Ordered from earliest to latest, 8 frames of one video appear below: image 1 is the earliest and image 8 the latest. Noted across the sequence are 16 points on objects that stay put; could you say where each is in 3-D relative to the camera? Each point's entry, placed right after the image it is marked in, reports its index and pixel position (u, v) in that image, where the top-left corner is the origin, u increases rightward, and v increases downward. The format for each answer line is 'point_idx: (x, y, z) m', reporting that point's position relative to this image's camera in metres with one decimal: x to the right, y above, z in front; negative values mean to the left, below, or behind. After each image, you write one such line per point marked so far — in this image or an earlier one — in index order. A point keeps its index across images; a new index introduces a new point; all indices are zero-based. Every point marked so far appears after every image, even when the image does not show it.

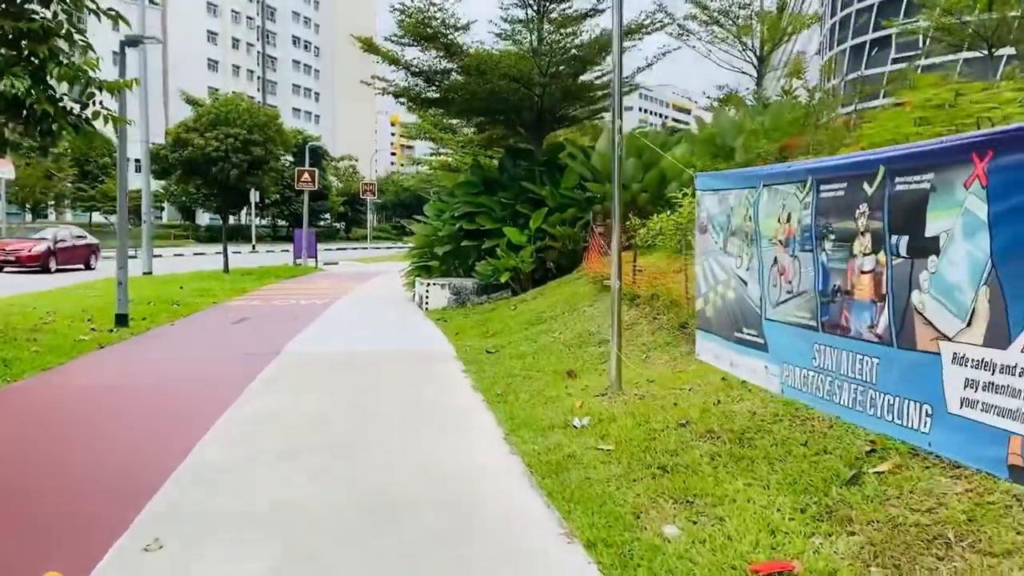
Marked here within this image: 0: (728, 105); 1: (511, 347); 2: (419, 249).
0: (+2.8, +2.3, +11.8) m
1: (0.0, -0.5, +7.5) m
2: (-1.4, +0.6, +13.3) m
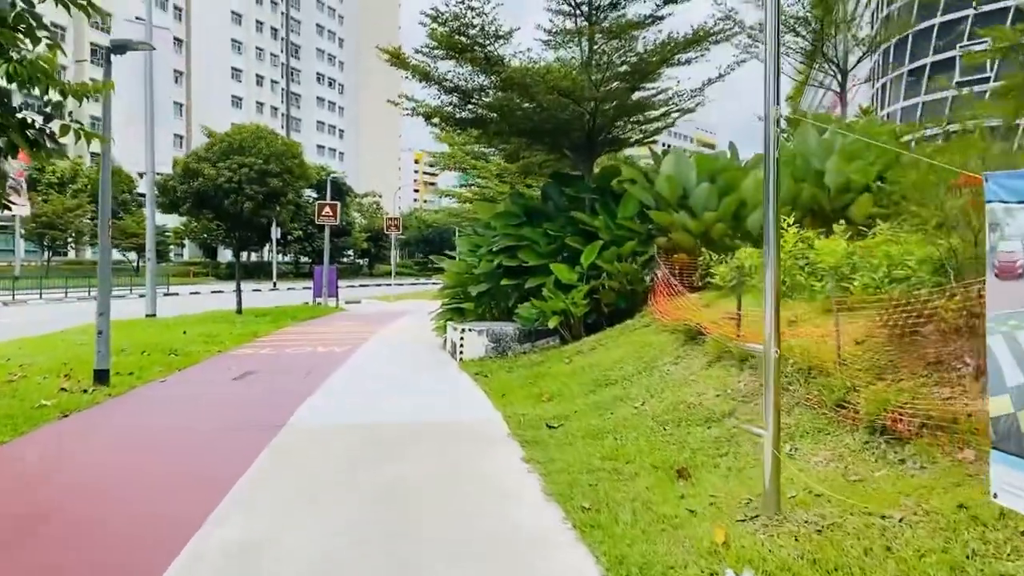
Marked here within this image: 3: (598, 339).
0: (+3.4, +1.7, +10.1) m
1: (+0.5, -0.9, +5.8) m
2: (-0.8, 0.0, +11.7) m
3: (+0.9, -0.5, +8.7) m
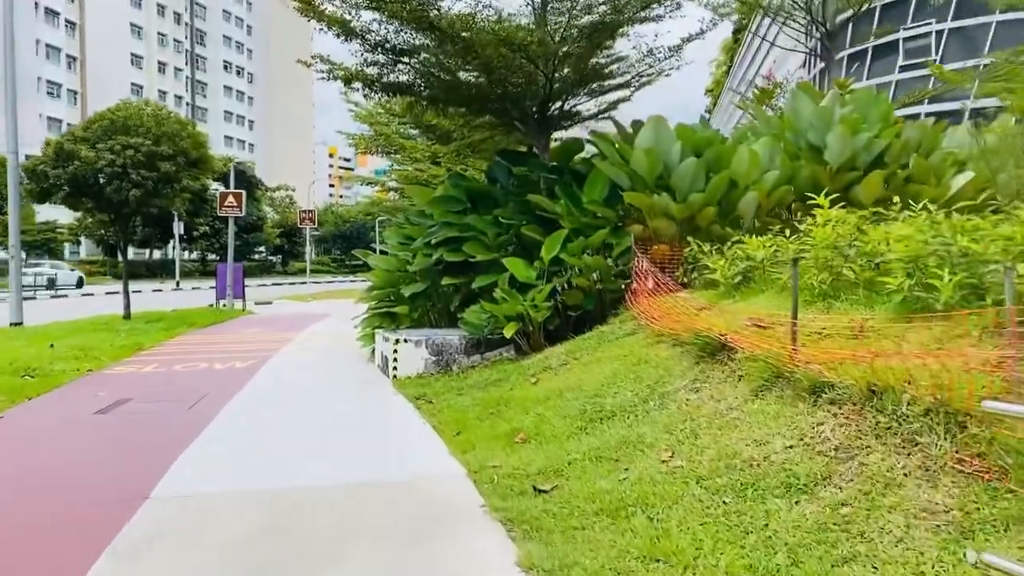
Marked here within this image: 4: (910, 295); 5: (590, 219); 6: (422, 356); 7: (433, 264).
0: (+2.8, +1.8, +8.6) m
1: (+0.3, -0.9, +4.0) m
2: (-1.5, 0.0, +9.8) m
3: (+0.5, -0.5, +7.0) m
4: (+2.1, 0.0, +4.5) m
5: (+0.7, +0.6, +8.1) m
6: (-0.8, -0.6, +8.2) m
7: (-0.8, +0.2, +8.9) m
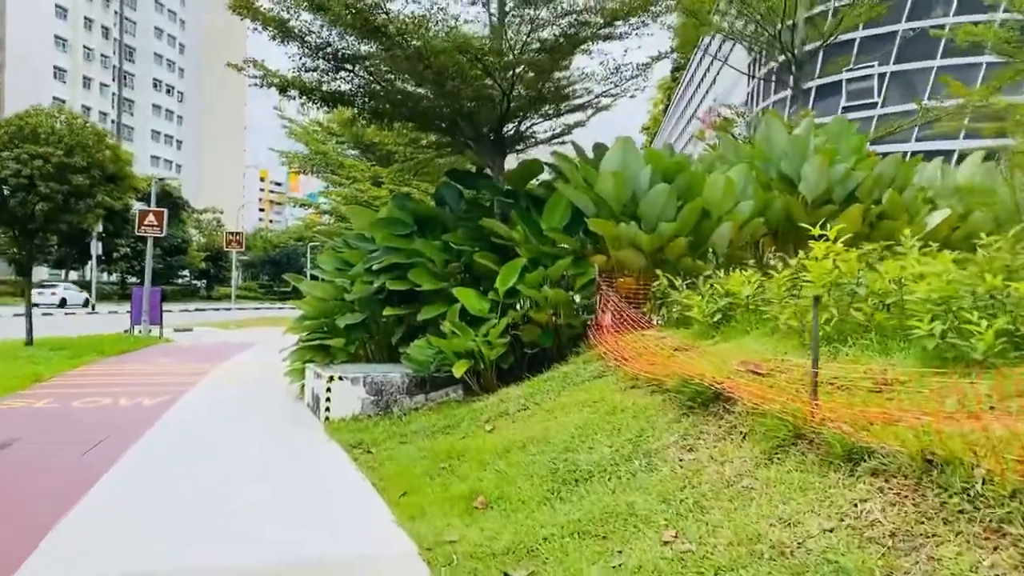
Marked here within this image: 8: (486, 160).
0: (+2.4, +1.4, +8.1) m
1: (+0.2, -1.0, +3.3) m
2: (-2.1, -0.3, +8.9) m
3: (+0.1, -0.8, +6.2) m
4: (+1.9, -0.2, +3.9) m
5: (+0.3, +0.3, +7.4) m
6: (-1.3, -0.9, +7.3) m
7: (-1.3, 0.0, +8.0) m
8: (-0.2, +1.4, +9.3) m
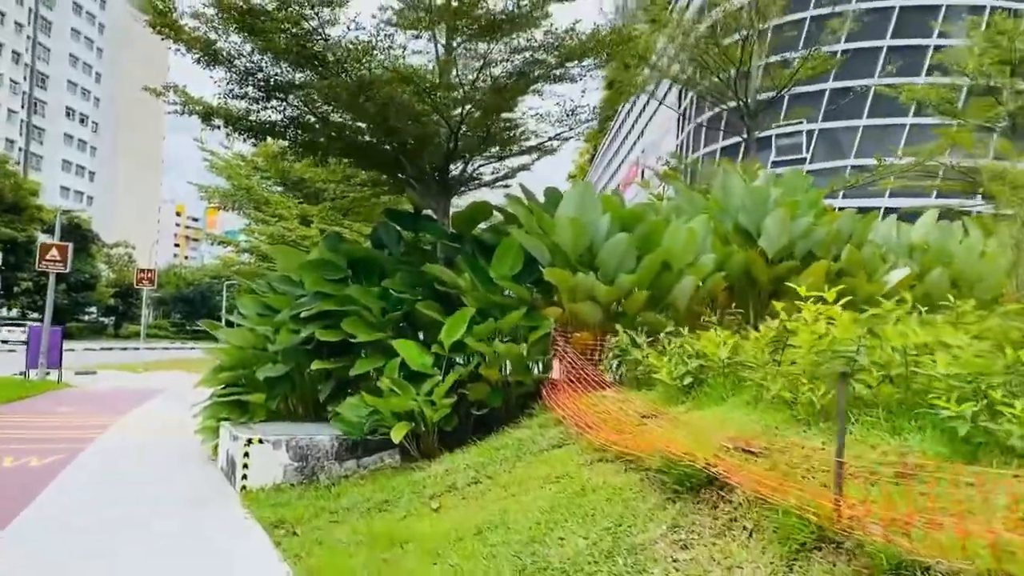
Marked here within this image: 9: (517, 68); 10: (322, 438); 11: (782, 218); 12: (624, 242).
0: (+1.9, +0.9, +7.7) m
1: (+0.1, -1.3, +2.6) m
2: (-2.6, -0.8, +8.0) m
3: (-0.2, -1.1, +5.6) m
4: (+1.8, -0.5, +3.4) m
5: (-0.1, -0.1, +6.8) m
6: (-1.7, -1.3, +6.5) m
7: (-1.8, -0.5, +7.3) m
8: (-0.8, +0.9, +8.7) m
9: (0.0, +2.0, +7.9) m
10: (-1.4, -1.1, +6.6) m
11: (+2.2, +0.6, +7.1) m
12: (+0.8, +0.4, +6.5) m
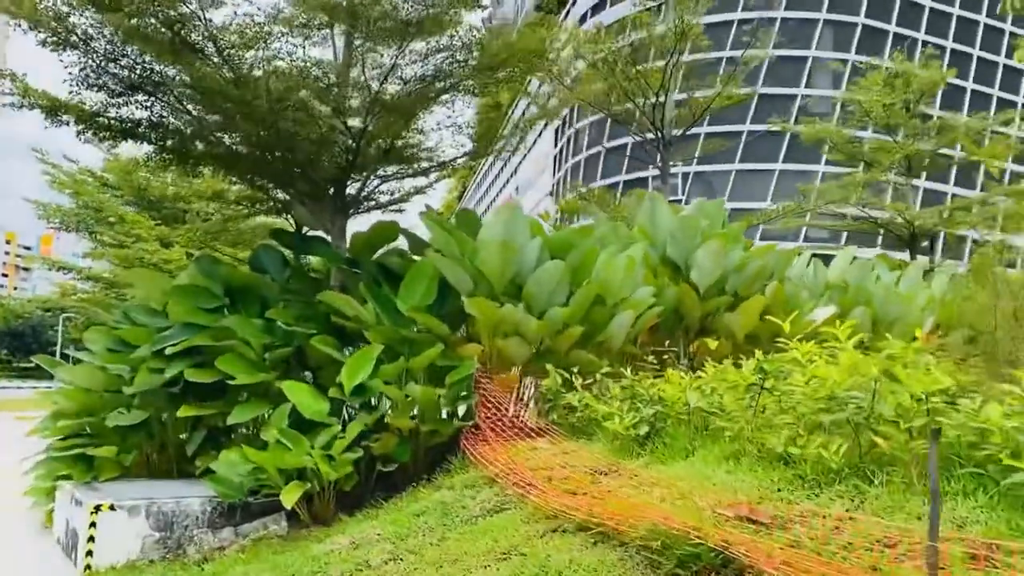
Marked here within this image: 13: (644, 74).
0: (+1.1, +0.6, +7.1) m
1: (+0.2, -1.3, +1.7) m
2: (-3.4, -1.0, +6.6) m
3: (-0.6, -1.3, +4.6) m
4: (+1.7, -0.6, +2.8) m
5: (-0.7, -0.3, +5.9) m
6: (-2.2, -1.5, +5.2) m
7: (-2.4, -0.7, +6.0) m
8: (-1.6, +0.6, +7.6) m
9: (-0.7, +1.7, +7.0) m
10: (-2.0, -1.3, +5.4) m
11: (+1.5, +0.3, +6.6) m
12: (+0.3, +0.1, +5.7) m
13: (+2.0, +3.0, +12.0) m
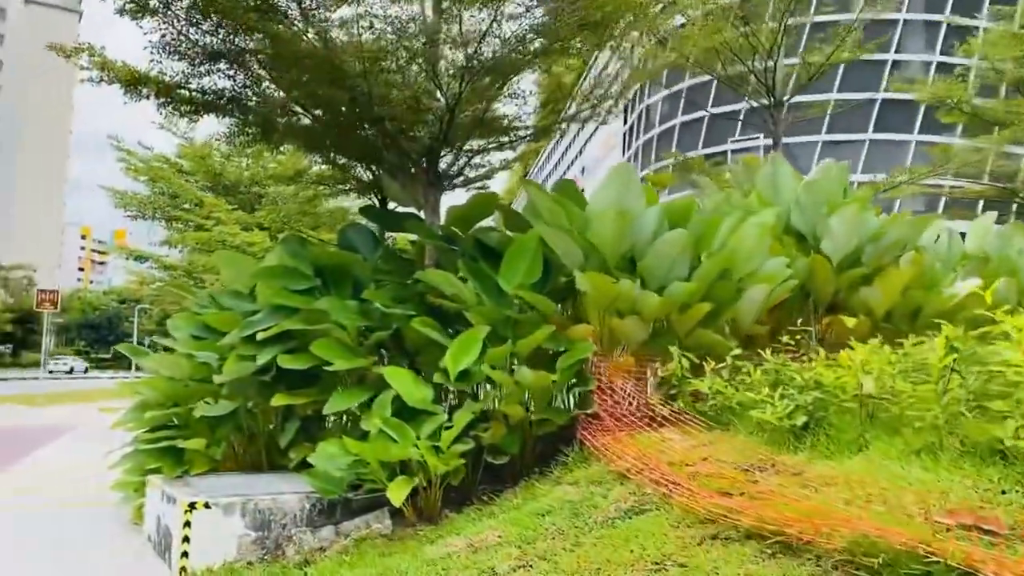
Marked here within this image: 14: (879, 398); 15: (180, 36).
0: (+1.9, +0.8, +6.4) m
1: (+0.7, -1.2, +1.2) m
2: (-2.6, -0.9, +6.3) m
3: (0.0, -1.2, +4.1) m
4: (+2.2, -0.5, +2.1) m
5: (0.0, -0.2, +5.4) m
6: (-1.5, -1.4, +4.8) m
7: (-1.7, -0.6, +5.7) m
8: (-0.8, +0.8, +7.2) m
9: (0.0, +1.9, +6.5) m
10: (-1.3, -1.2, +5.0) m
11: (+2.3, +0.5, +5.9) m
12: (+1.0, +0.3, +5.1) m
13: (+3.0, +3.3, +11.3) m
14: (+1.6, -0.5, +3.9) m
15: (-2.4, +1.8, +6.2) m
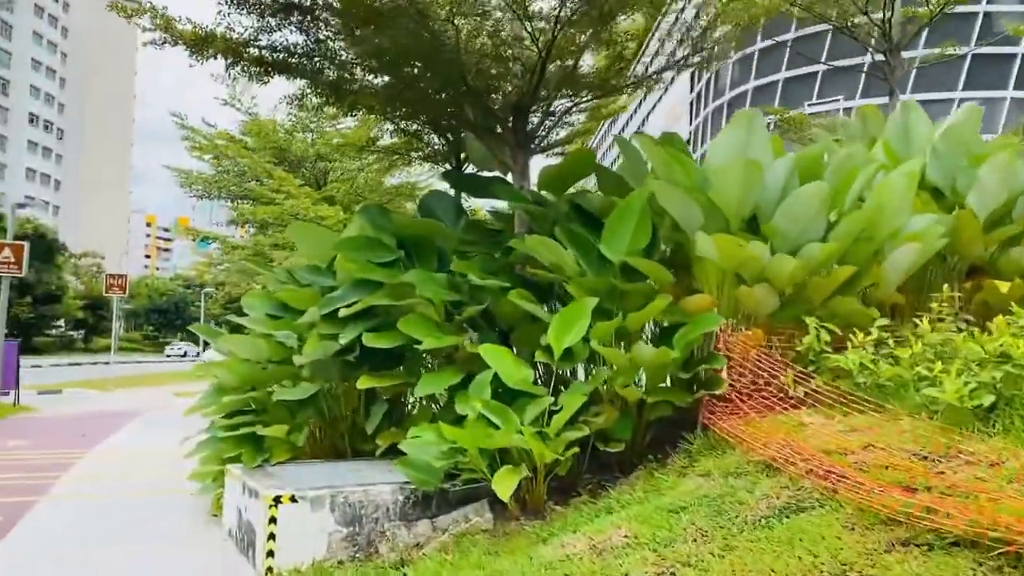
0: (+2.6, +1.0, +5.7) m
1: (+1.0, -1.1, +0.6) m
2: (-1.9, -0.7, +5.9) m
3: (+0.6, -1.0, +3.5) m
4: (+2.6, -0.4, +1.4) m
5: (+0.6, 0.0, +4.8) m
6: (-1.0, -1.2, +4.4) m
7: (-1.1, -0.4, +5.2) m
8: (-0.1, +1.0, +6.6) m
9: (+0.7, +2.1, +5.9) m
10: (-0.7, -1.1, +4.5) m
11: (+2.9, +0.7, +5.2) m
12: (+1.6, +0.5, +4.5) m
13: (+3.9, +3.7, +10.4) m
14: (+2.2, -0.3, +3.2) m
15: (-1.8, +2.0, +5.7) m
